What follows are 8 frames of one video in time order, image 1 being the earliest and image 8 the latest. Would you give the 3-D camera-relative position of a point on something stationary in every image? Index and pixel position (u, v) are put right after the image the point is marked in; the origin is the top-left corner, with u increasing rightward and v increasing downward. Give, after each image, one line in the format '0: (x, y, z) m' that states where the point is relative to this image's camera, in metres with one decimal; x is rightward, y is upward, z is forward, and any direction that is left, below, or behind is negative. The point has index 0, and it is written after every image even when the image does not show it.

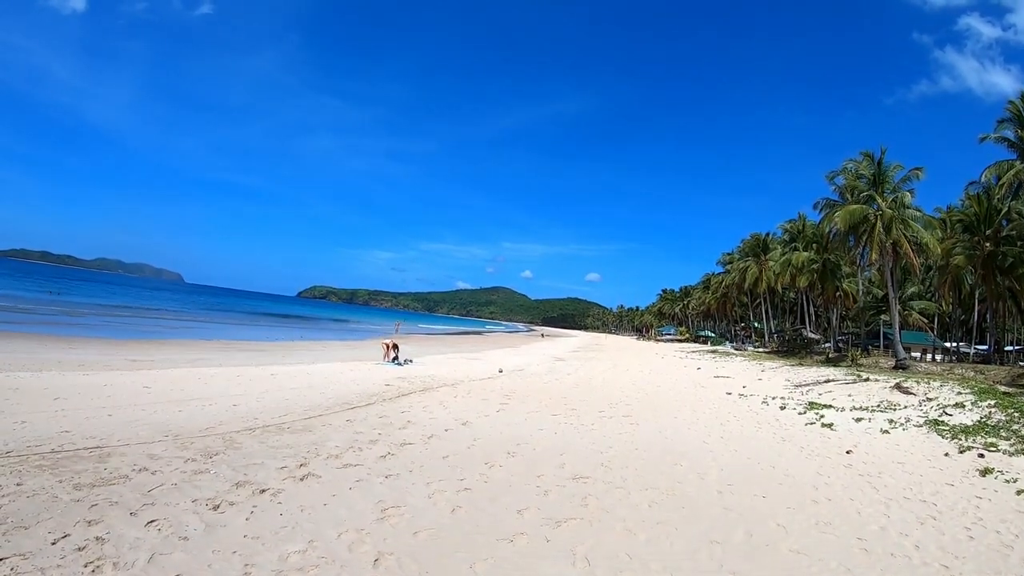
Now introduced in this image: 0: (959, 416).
0: (+6.5, -1.8, +15.3) m
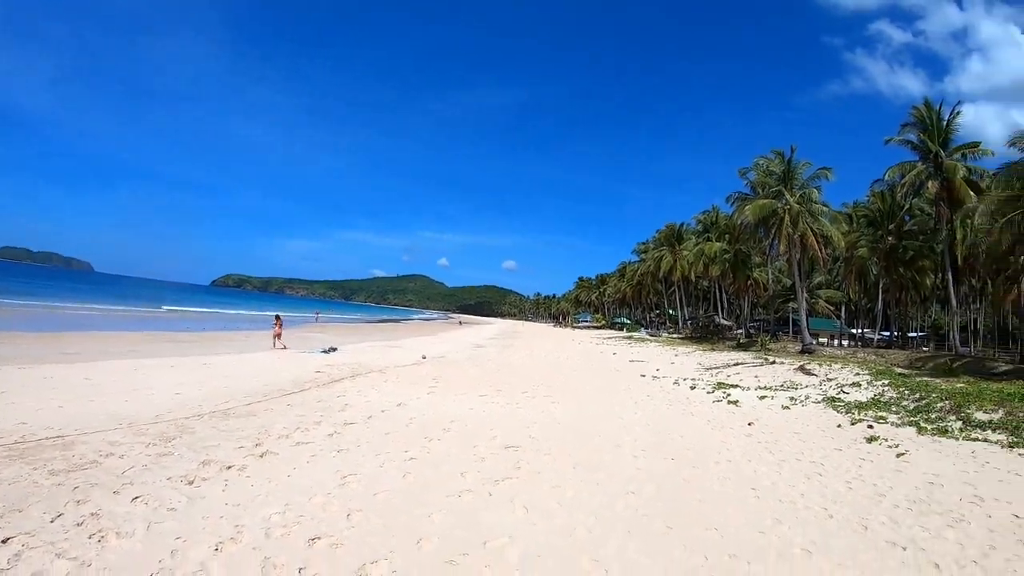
0: (+5.4, -1.6, +16.9) m
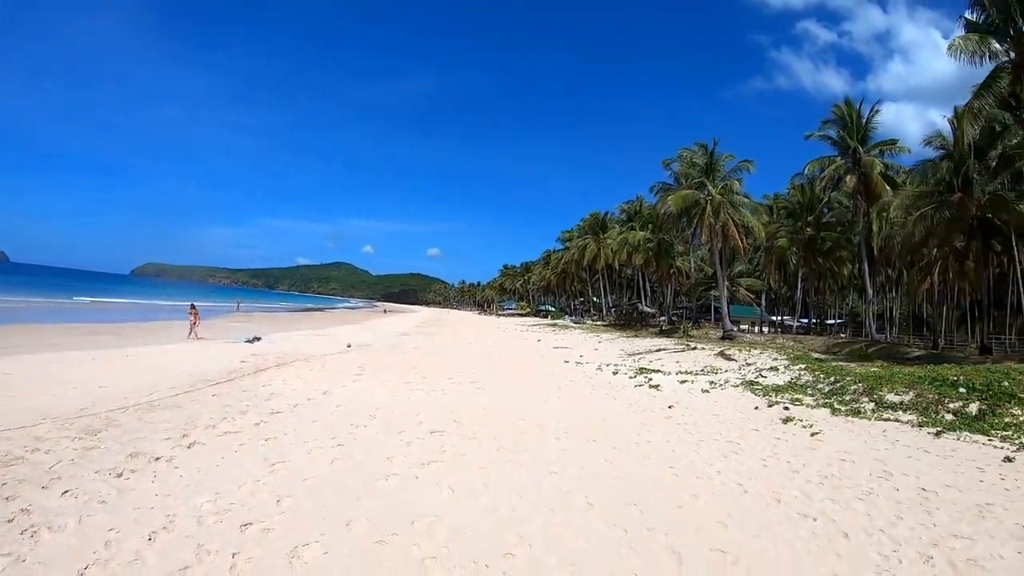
0: (+4.3, -1.5, +17.5) m
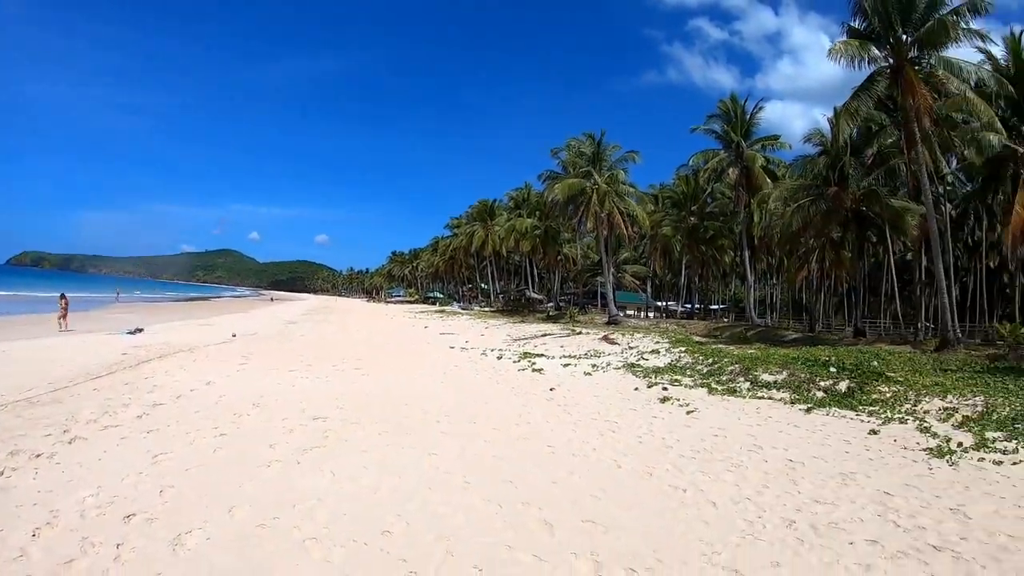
0: (+2.4, -1.3, +18.1) m
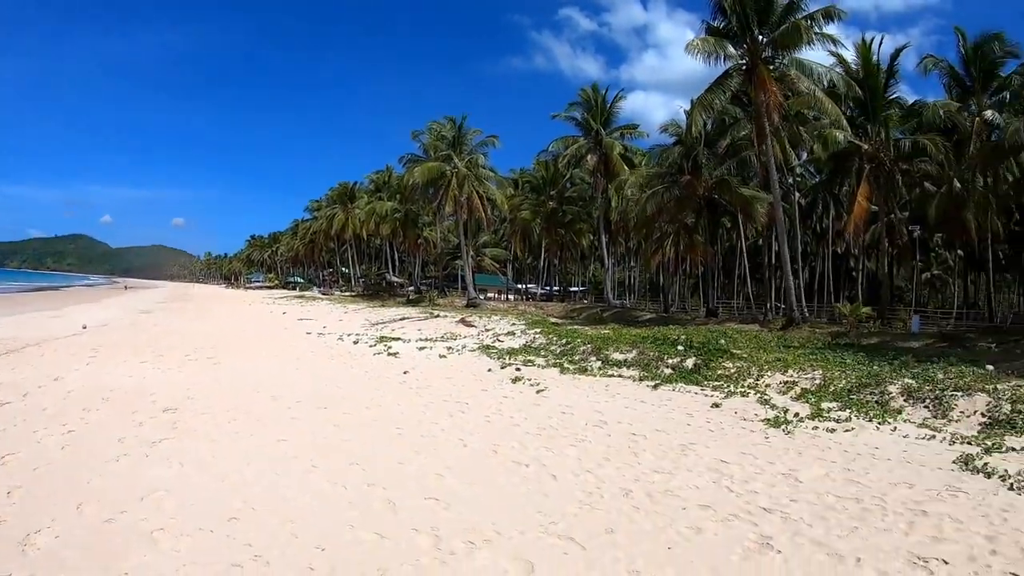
0: (-0.1, -0.9, +18.1) m
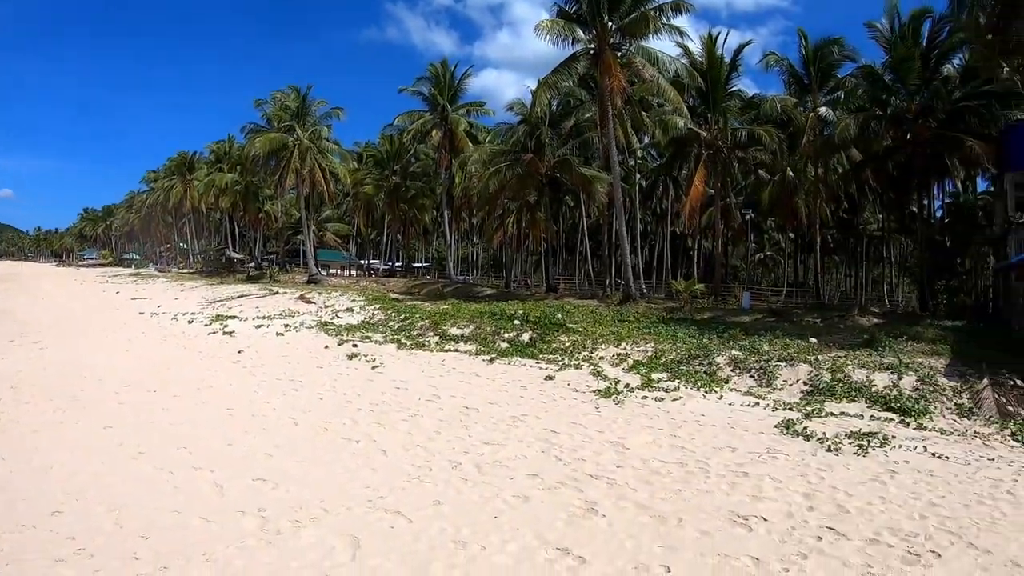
0: (-2.7, -0.5, +17.7) m
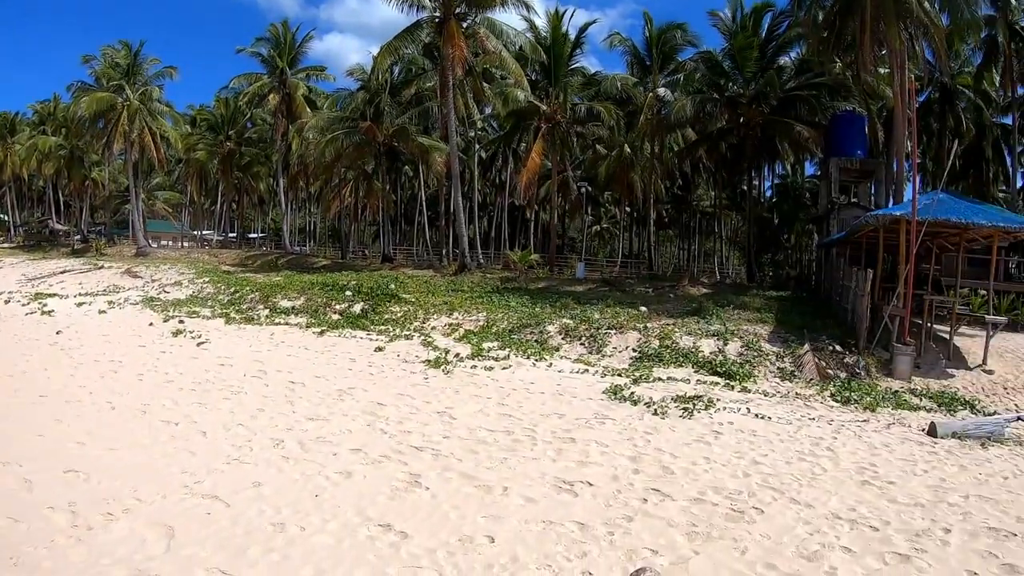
0: (-5.4, 0.0, +16.8) m
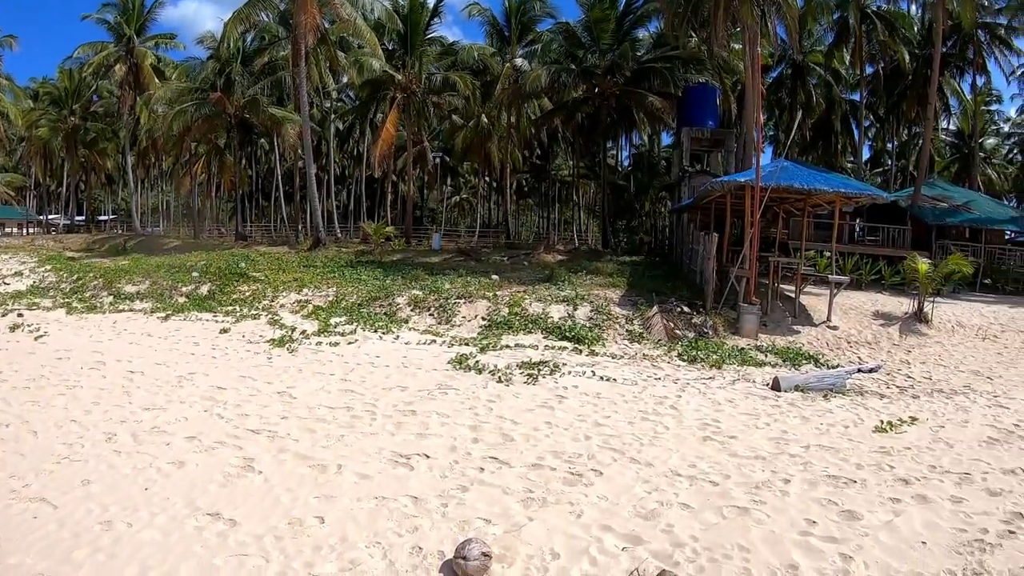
0: (-7.5, +0.1, +15.8) m
